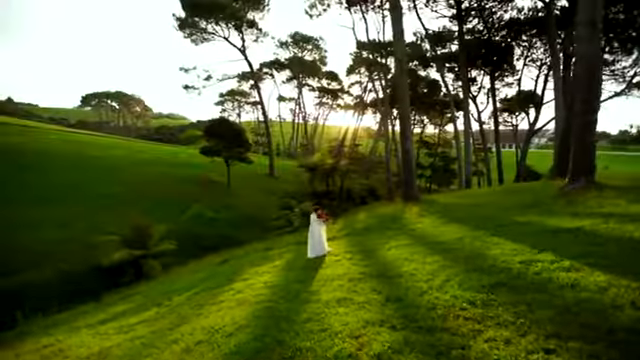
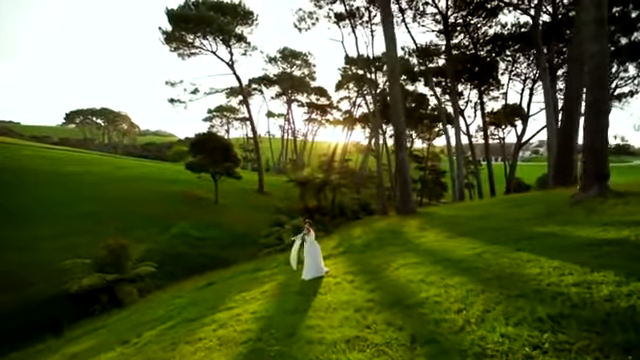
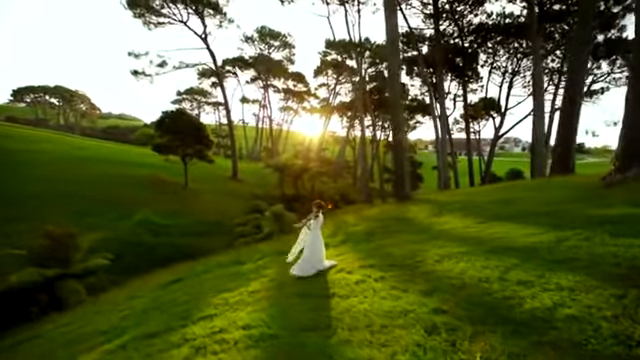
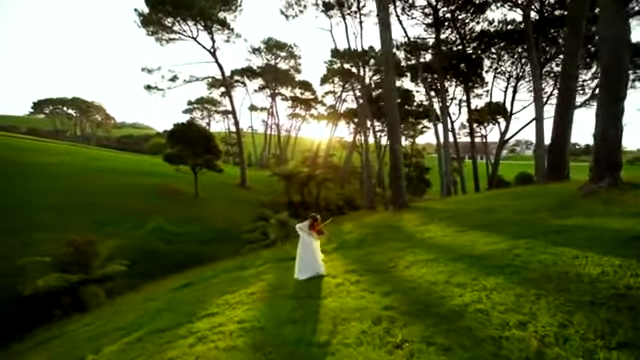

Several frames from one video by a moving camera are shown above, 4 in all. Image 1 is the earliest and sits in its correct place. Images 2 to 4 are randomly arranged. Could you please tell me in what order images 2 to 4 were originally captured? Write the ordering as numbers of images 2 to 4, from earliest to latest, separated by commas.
2, 4, 3
